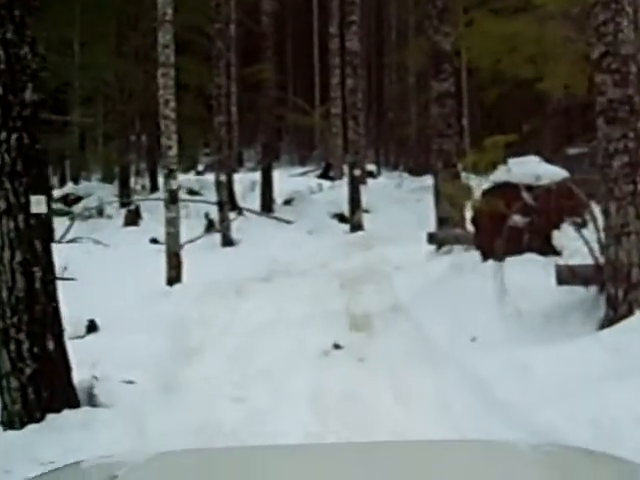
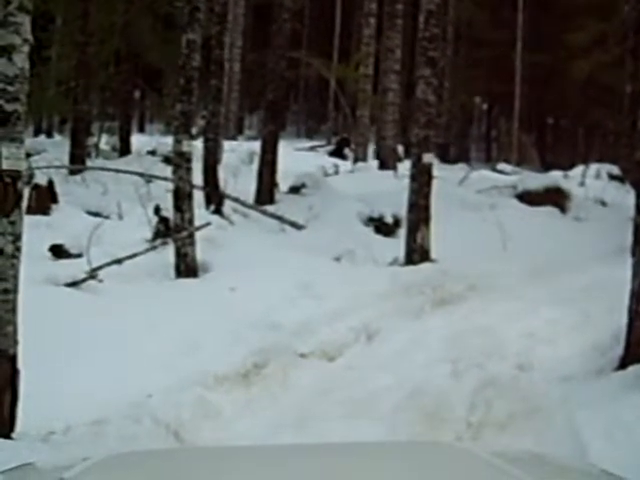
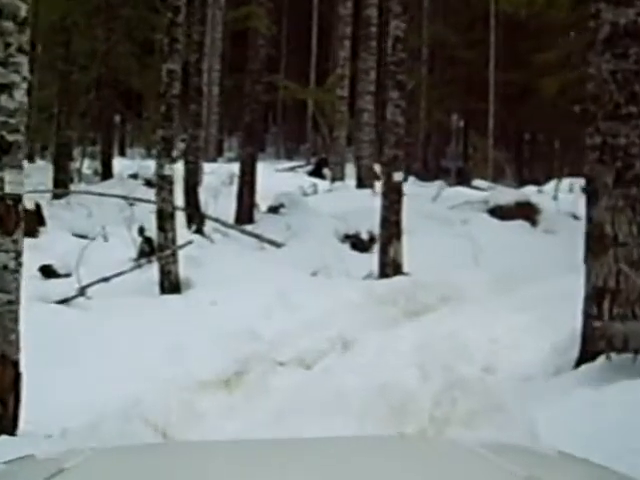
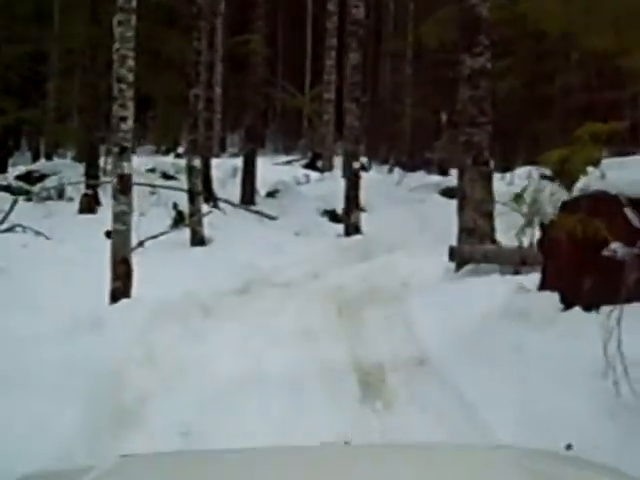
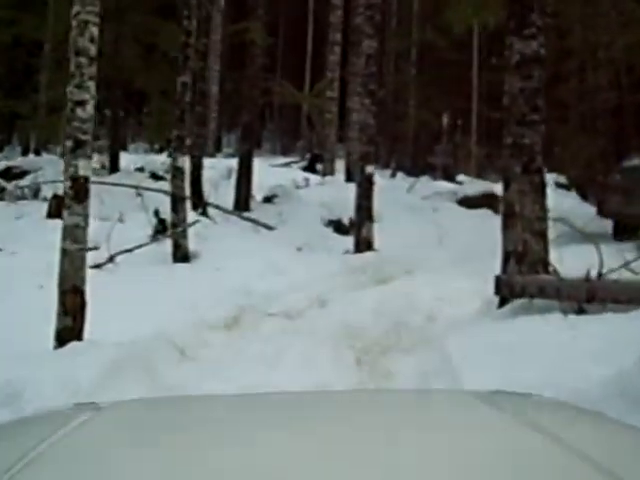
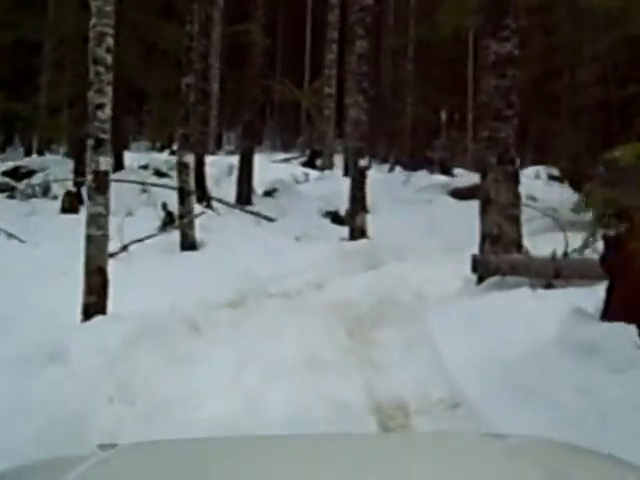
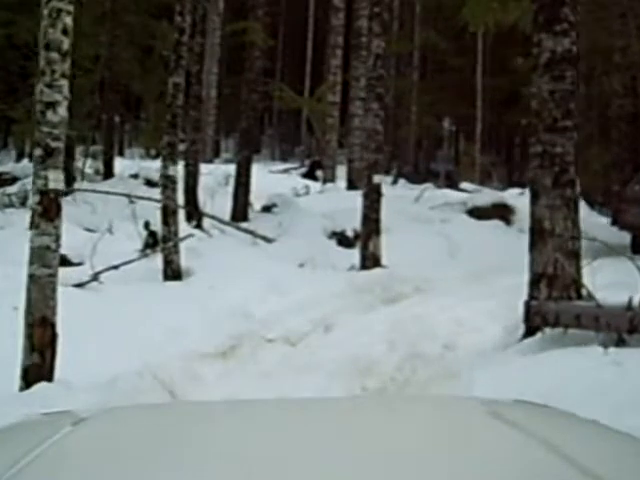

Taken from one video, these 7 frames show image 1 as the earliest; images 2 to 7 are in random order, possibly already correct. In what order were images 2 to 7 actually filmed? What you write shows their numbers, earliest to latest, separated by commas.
4, 6, 5, 7, 3, 2
